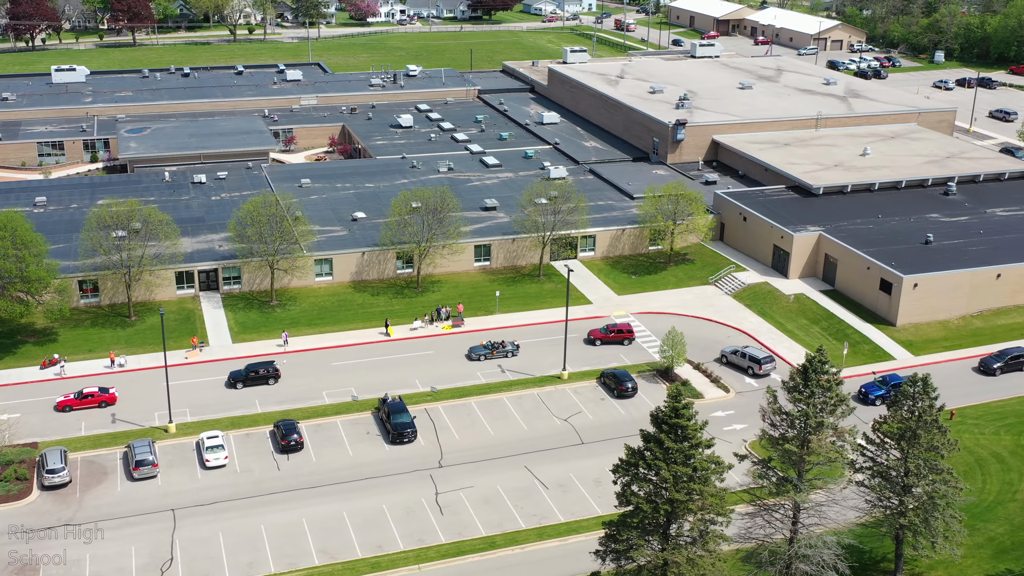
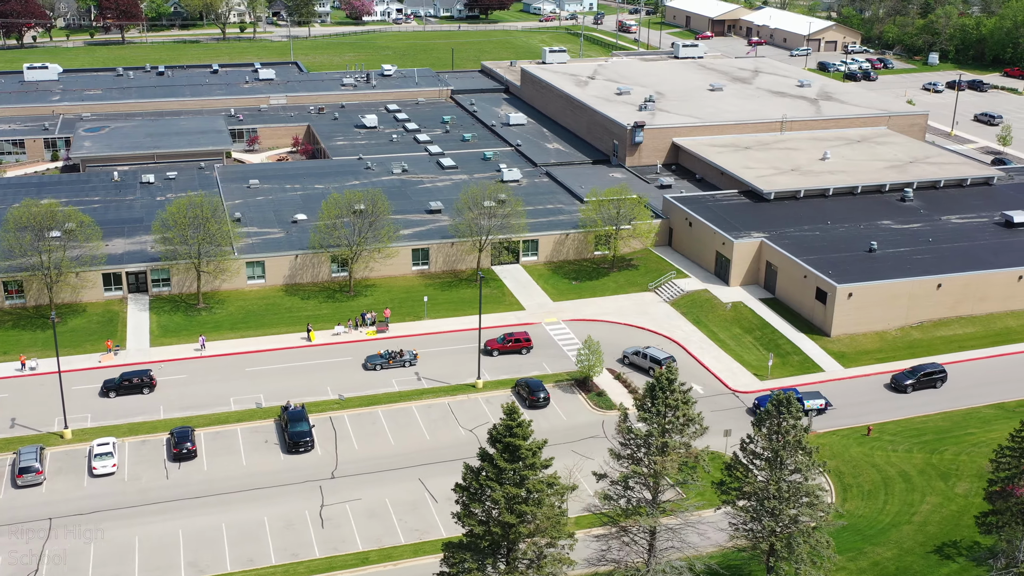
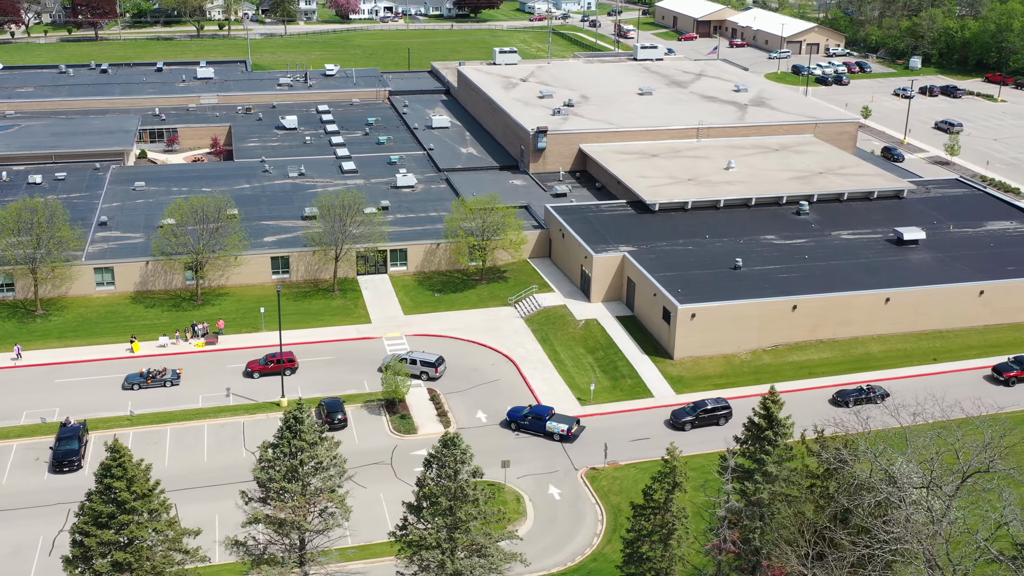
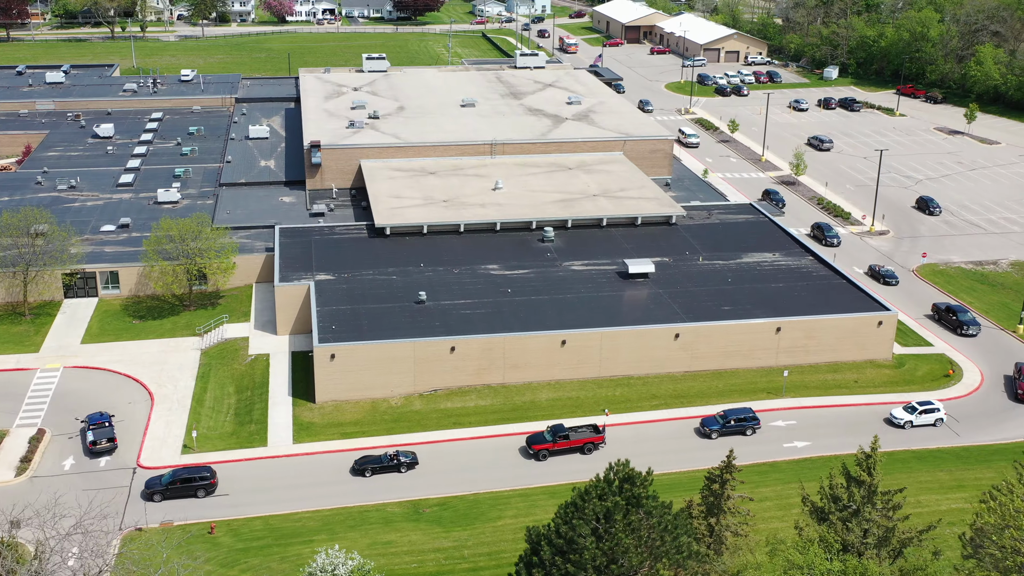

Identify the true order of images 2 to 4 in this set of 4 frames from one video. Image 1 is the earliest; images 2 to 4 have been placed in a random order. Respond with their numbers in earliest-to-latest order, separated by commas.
2, 3, 4
